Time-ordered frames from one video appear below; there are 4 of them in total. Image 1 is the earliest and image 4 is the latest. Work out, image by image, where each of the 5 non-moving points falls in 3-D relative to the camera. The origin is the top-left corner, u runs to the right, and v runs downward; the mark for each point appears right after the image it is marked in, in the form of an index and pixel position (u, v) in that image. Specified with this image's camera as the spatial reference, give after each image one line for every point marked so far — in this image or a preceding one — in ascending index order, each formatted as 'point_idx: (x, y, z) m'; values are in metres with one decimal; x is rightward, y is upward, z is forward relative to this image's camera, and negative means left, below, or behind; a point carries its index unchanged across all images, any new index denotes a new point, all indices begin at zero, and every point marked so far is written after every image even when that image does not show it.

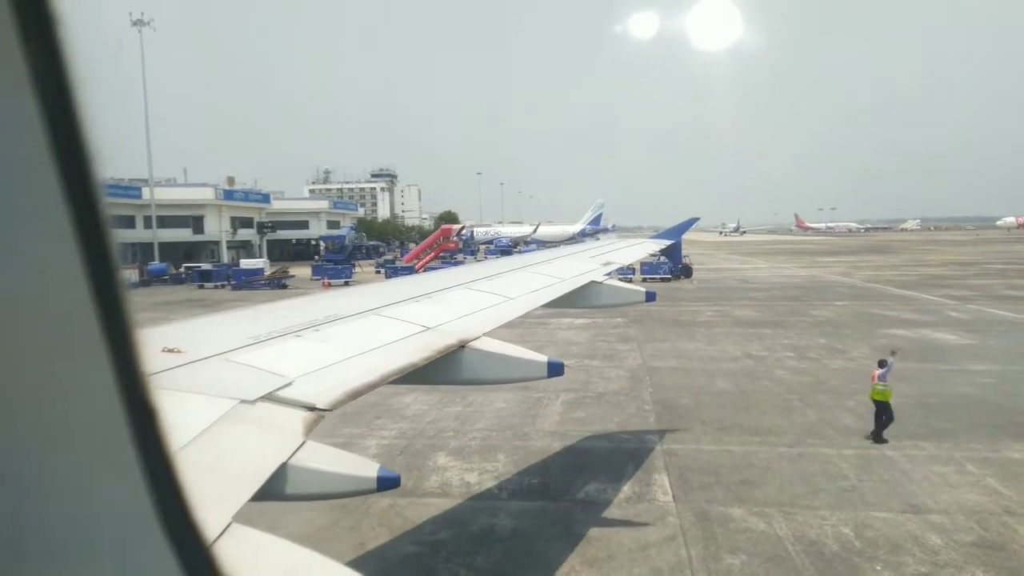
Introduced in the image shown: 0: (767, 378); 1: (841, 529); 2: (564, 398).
0: (+5.0, -1.8, +13.2) m
1: (+3.3, -2.4, +6.6) m
2: (+0.9, -2.0, +12.1) m
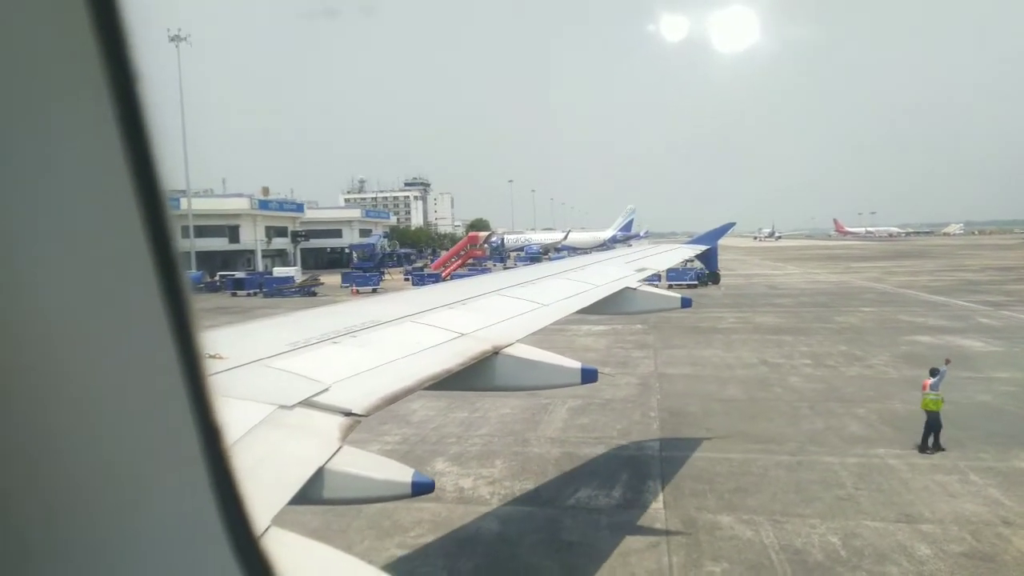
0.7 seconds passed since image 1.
0: (+5.2, -1.9, +13.0) m
1: (+3.1, -2.5, +6.6) m
2: (+1.1, -2.1, +12.1) m
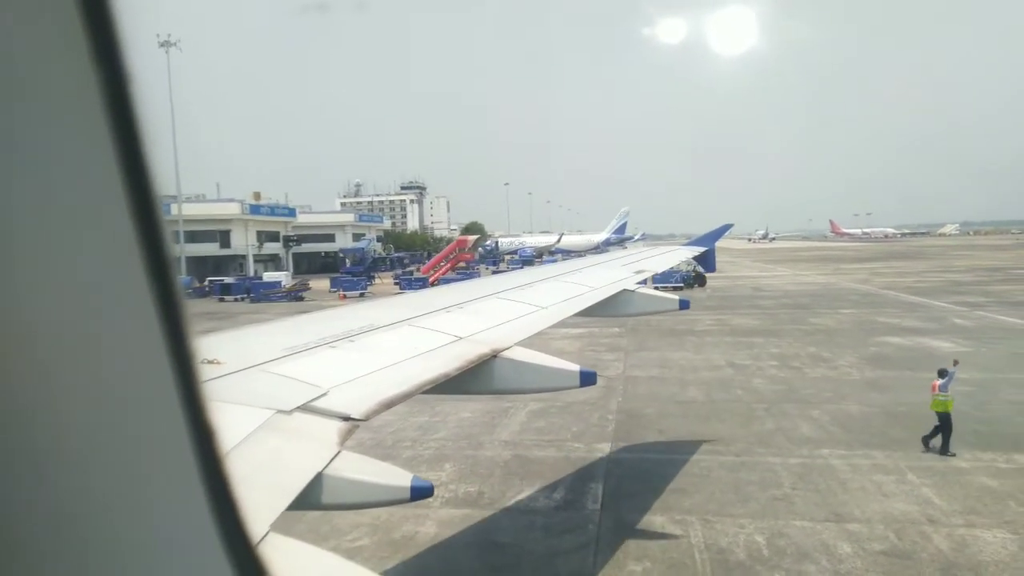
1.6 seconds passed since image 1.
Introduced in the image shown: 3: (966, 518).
0: (+4.5, -2.0, +13.1) m
1: (+2.4, -2.5, +6.7) m
2: (+0.3, -2.2, +12.2) m
3: (+4.7, -2.4, +6.9) m
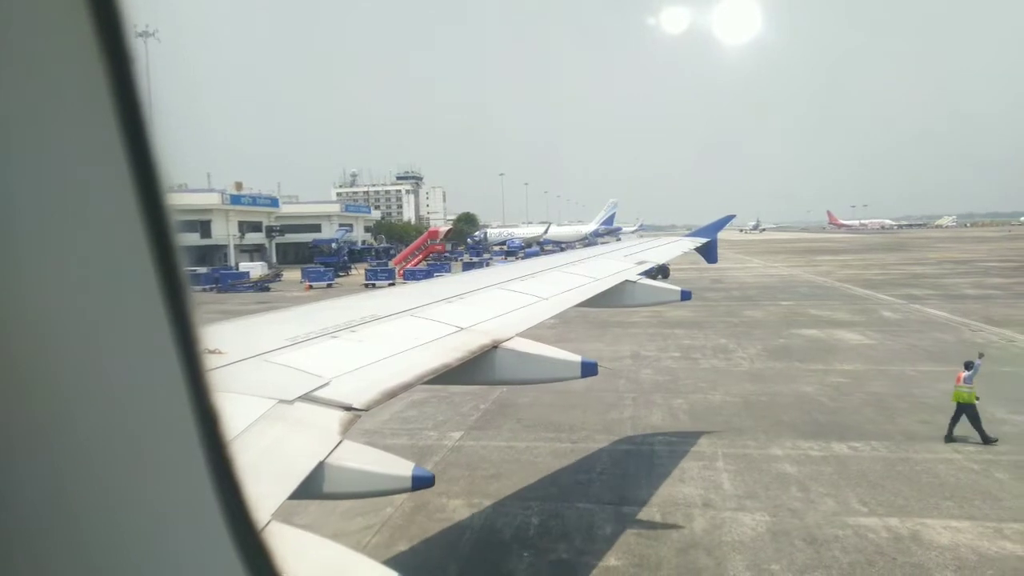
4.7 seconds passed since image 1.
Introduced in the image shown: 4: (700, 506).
0: (+2.3, -1.8, +13.5) m
1: (+0.2, -2.4, +7.0) m
2: (-1.9, -2.1, +12.6) m
3: (+2.5, -2.3, +7.3) m
4: (+2.0, -2.4, +7.2) m
